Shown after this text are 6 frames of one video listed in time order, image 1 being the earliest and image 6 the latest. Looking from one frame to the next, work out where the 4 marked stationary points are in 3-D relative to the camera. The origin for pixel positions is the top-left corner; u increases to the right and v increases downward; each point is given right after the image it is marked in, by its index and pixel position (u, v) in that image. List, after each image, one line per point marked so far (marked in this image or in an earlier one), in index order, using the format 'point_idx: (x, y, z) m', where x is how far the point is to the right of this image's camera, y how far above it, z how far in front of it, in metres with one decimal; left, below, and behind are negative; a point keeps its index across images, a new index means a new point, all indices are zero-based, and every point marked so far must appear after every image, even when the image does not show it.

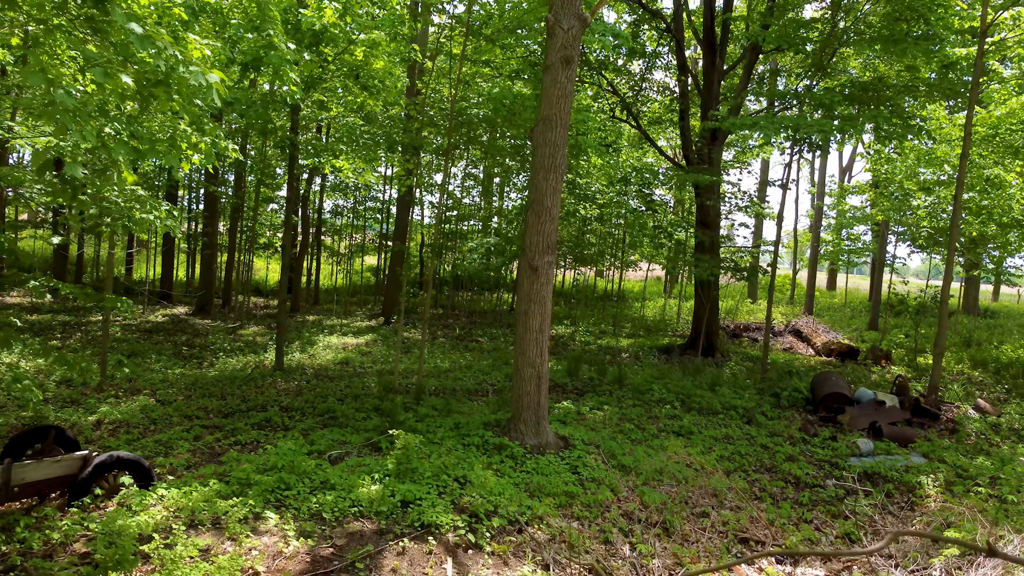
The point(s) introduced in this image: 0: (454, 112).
0: (-0.6, +1.9, +8.9) m
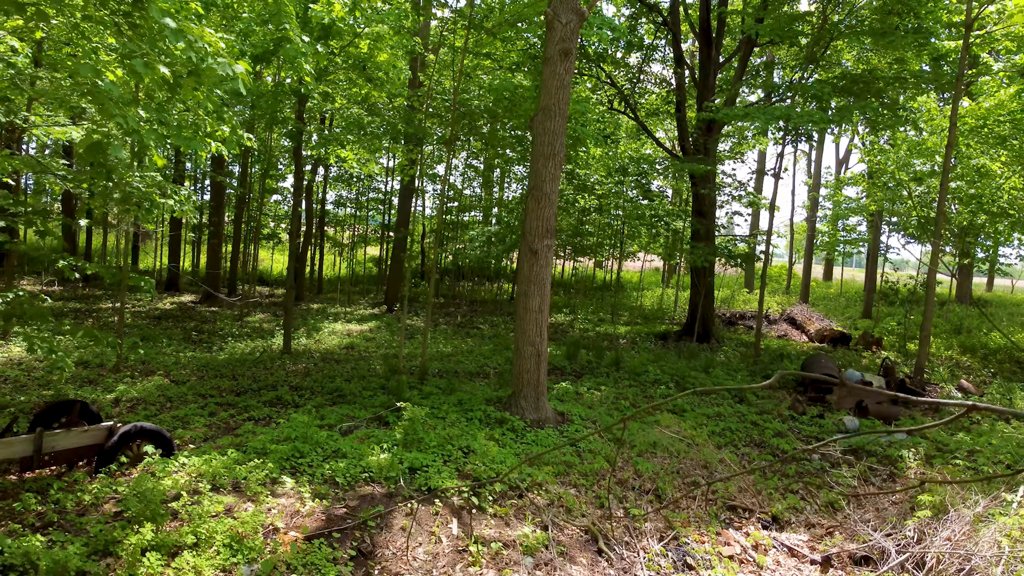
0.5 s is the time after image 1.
0: (-0.6, +2.1, +9.2) m
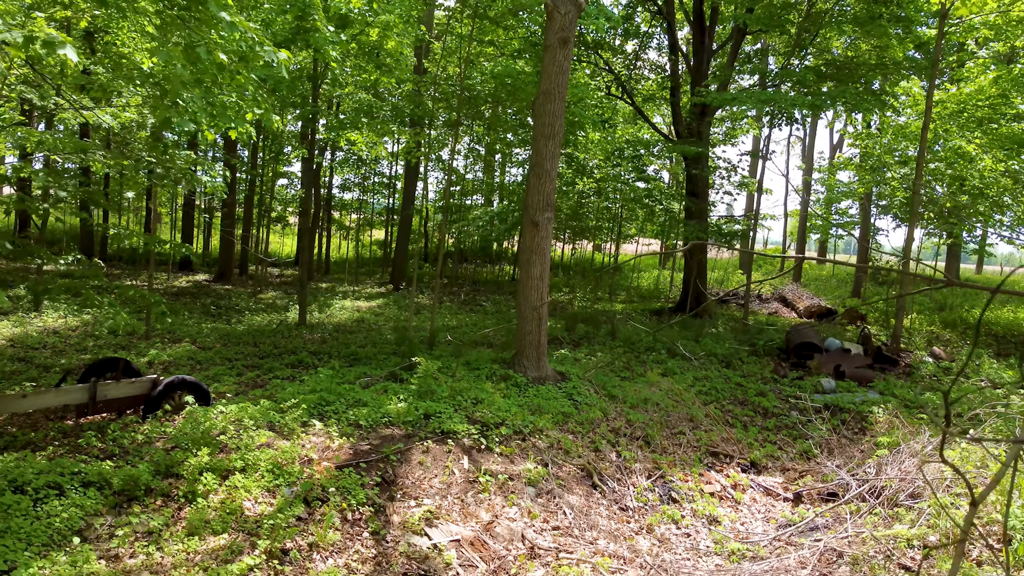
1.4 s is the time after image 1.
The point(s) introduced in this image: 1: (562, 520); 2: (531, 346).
0: (-0.6, +2.3, +9.7) m
1: (+0.3, -1.2, +4.3) m
2: (+0.1, -0.5, +6.4) m
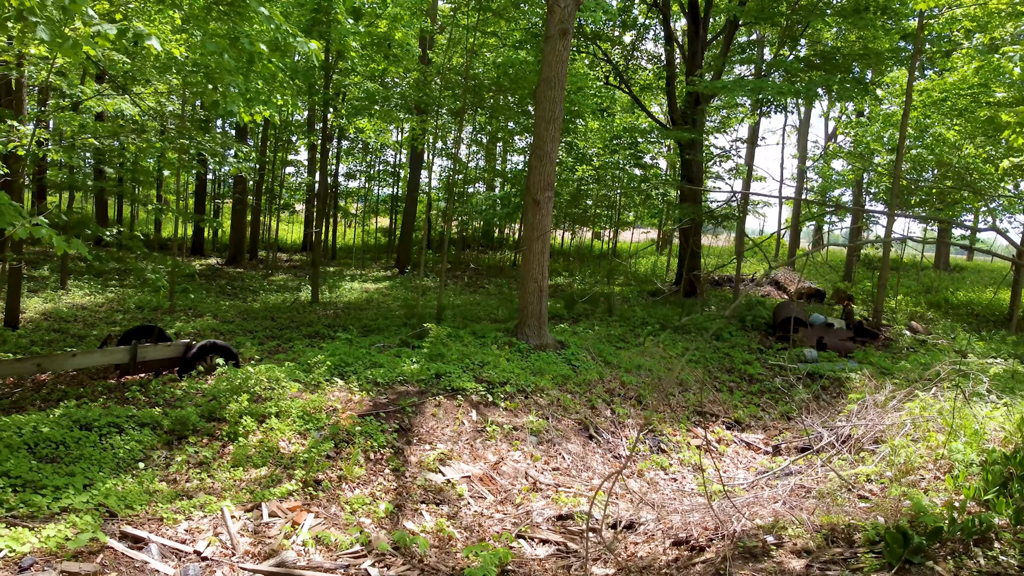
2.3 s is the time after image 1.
0: (-0.6, +2.6, +10.1) m
1: (+0.3, -1.0, +4.8) m
2: (+0.2, -0.2, +6.9) m
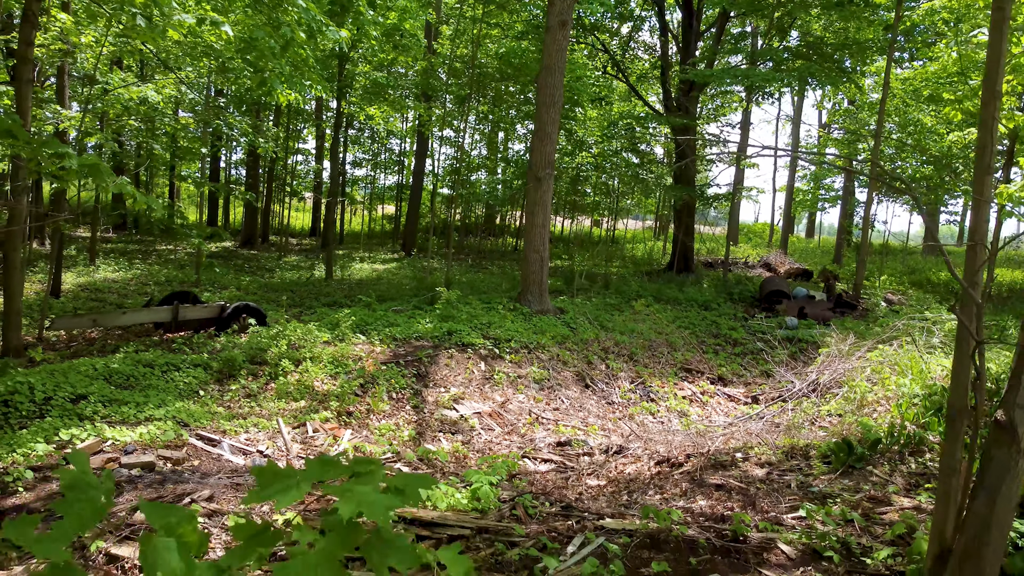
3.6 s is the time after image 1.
0: (-0.5, +2.9, +10.7) m
1: (+0.3, -0.8, +5.4) m
2: (+0.2, 0.0, +7.5) m
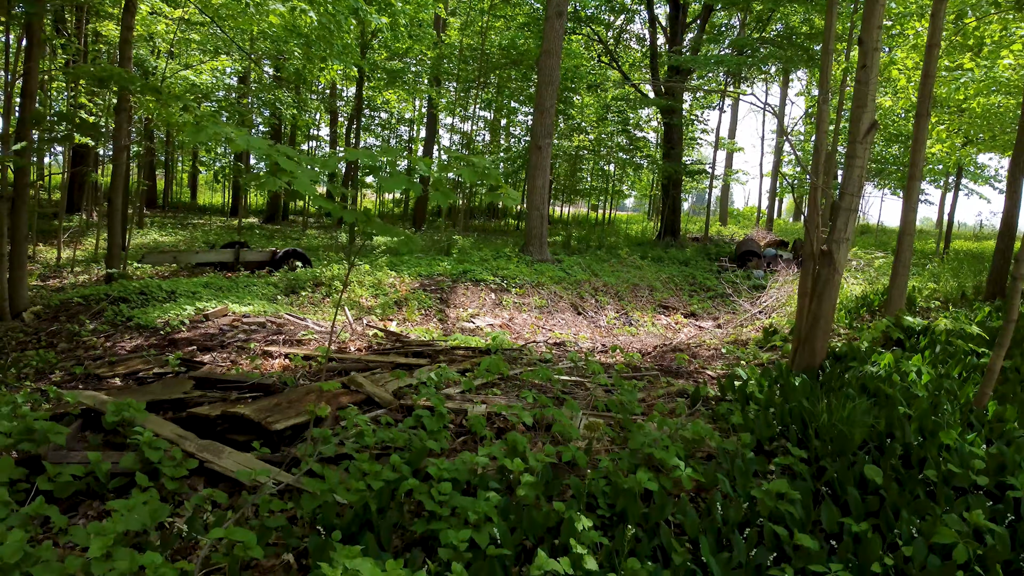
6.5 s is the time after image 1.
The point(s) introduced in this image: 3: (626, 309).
0: (-0.5, +3.4, +11.9) m
1: (+0.4, -0.3, +6.6) m
2: (+0.2, +0.5, +8.8) m
3: (+1.0, -0.2, +7.5) m
